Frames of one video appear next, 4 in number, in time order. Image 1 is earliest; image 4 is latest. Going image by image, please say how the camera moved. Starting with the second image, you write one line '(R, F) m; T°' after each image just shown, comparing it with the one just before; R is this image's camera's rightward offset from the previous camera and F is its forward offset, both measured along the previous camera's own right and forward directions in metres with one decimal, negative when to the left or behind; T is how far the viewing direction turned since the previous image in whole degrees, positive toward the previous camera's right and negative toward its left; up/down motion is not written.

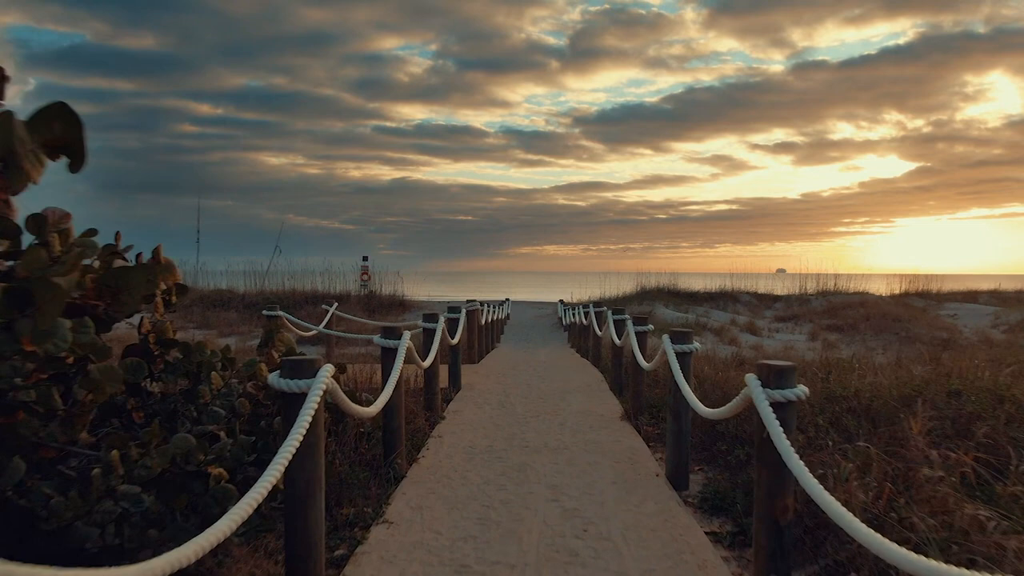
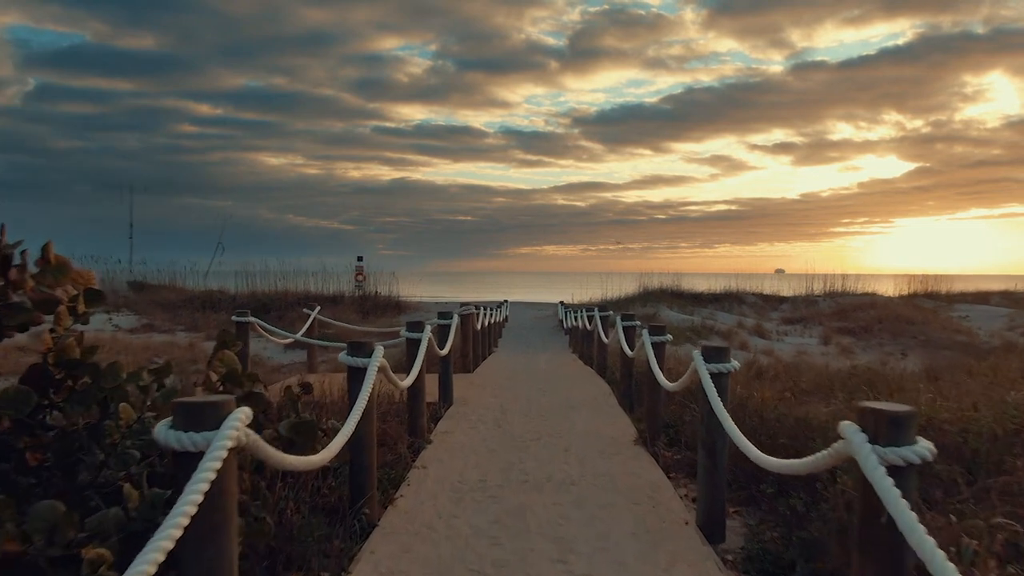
(0.0, +1.0) m; 0°
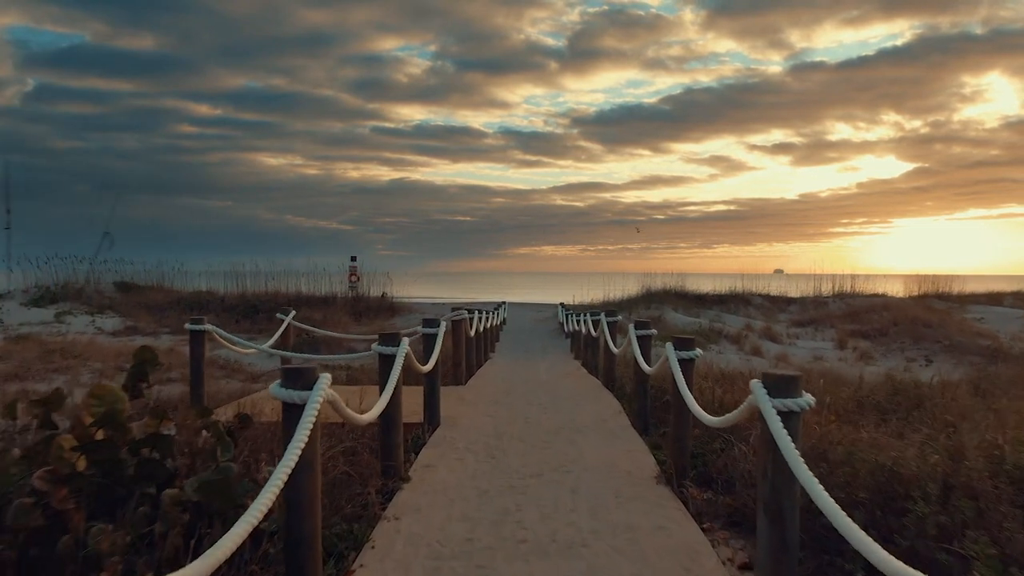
(0.0, +1.1) m; 0°
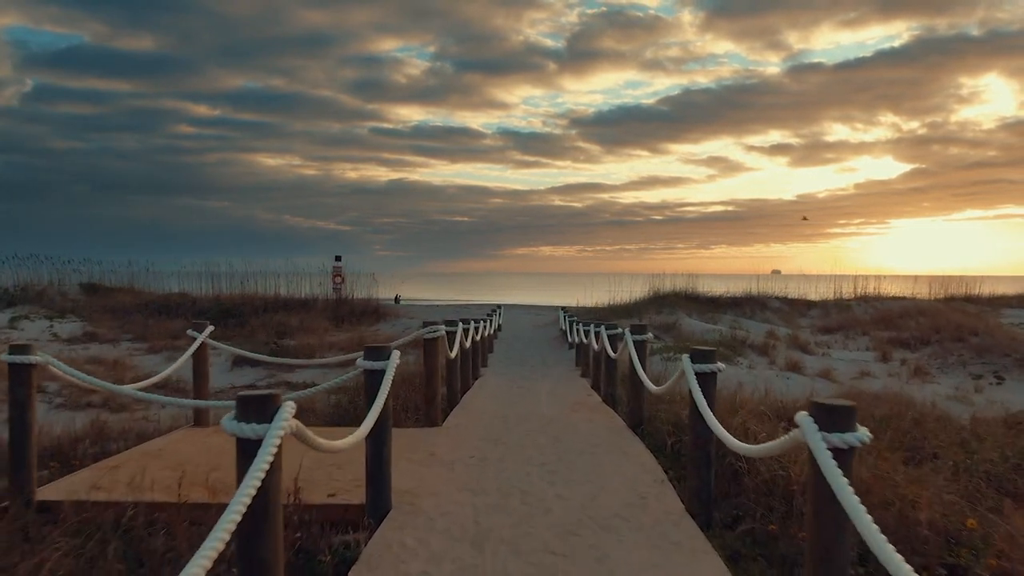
(0.0, +2.5) m; 0°
